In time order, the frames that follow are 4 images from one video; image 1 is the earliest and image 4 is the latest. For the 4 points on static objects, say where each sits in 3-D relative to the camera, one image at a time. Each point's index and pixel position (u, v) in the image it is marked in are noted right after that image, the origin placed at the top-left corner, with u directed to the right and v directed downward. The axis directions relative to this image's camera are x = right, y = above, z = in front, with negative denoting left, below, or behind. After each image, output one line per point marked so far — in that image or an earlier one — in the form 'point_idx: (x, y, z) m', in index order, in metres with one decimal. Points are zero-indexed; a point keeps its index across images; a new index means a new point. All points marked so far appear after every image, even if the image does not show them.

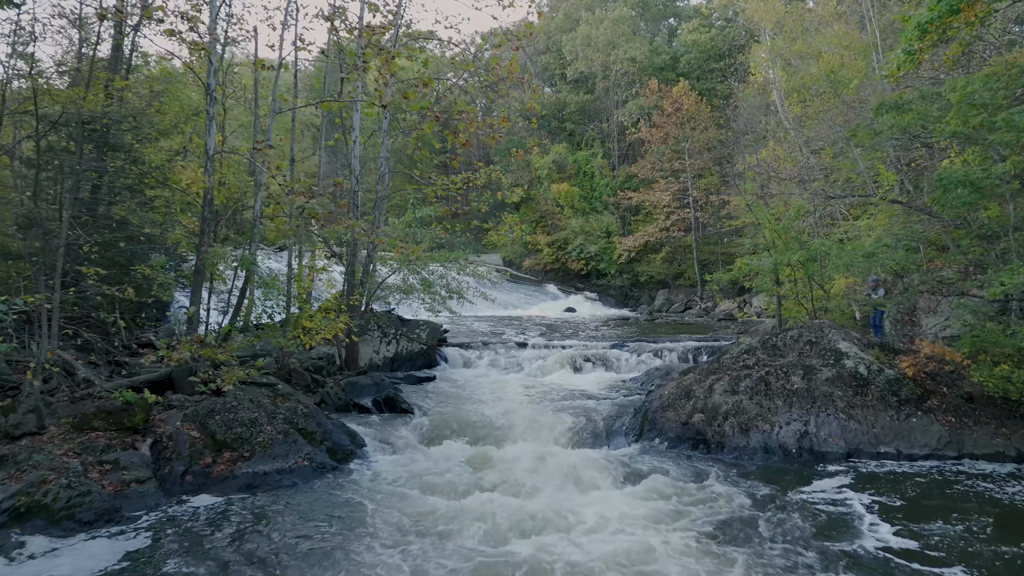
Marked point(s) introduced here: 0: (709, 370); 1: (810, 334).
0: (+2.5, -1.0, +9.3) m
1: (+3.7, -0.6, +9.4) m
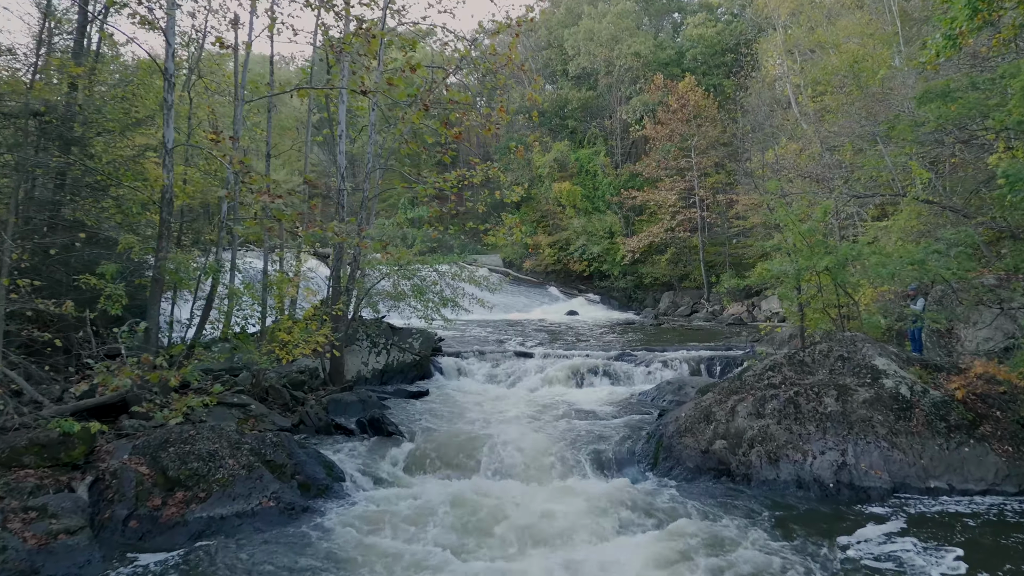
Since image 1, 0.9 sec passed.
0: (+2.5, -1.1, +8.4) m
1: (+3.7, -0.7, +8.5) m
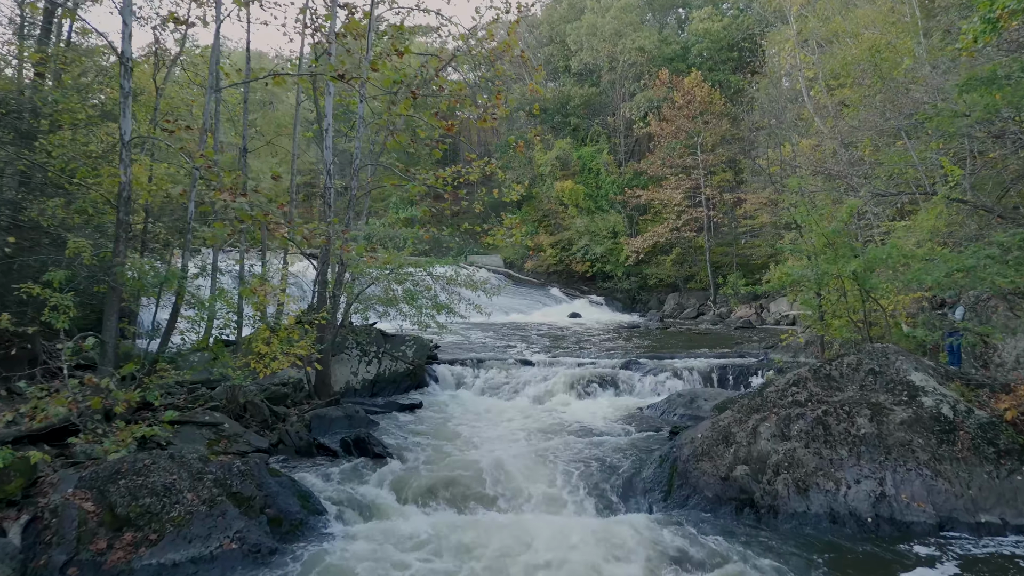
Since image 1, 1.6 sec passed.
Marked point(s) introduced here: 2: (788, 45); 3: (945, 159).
0: (+2.4, -1.2, +7.6) m
1: (+3.7, -0.7, +7.7) m
2: (+6.7, +5.9, +18.1) m
3: (+5.6, +1.6, +9.5) m
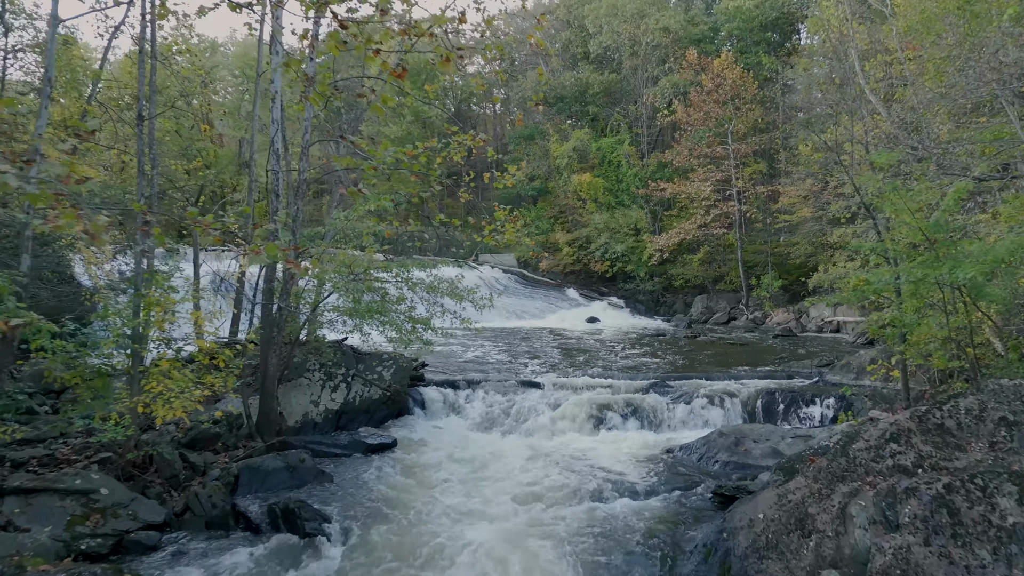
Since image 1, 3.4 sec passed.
0: (+2.3, -1.3, +5.4) m
1: (+3.6, -0.9, +5.4) m
2: (+6.9, +5.8, +15.8) m
3: (+5.5, +1.5, +7.2) m
